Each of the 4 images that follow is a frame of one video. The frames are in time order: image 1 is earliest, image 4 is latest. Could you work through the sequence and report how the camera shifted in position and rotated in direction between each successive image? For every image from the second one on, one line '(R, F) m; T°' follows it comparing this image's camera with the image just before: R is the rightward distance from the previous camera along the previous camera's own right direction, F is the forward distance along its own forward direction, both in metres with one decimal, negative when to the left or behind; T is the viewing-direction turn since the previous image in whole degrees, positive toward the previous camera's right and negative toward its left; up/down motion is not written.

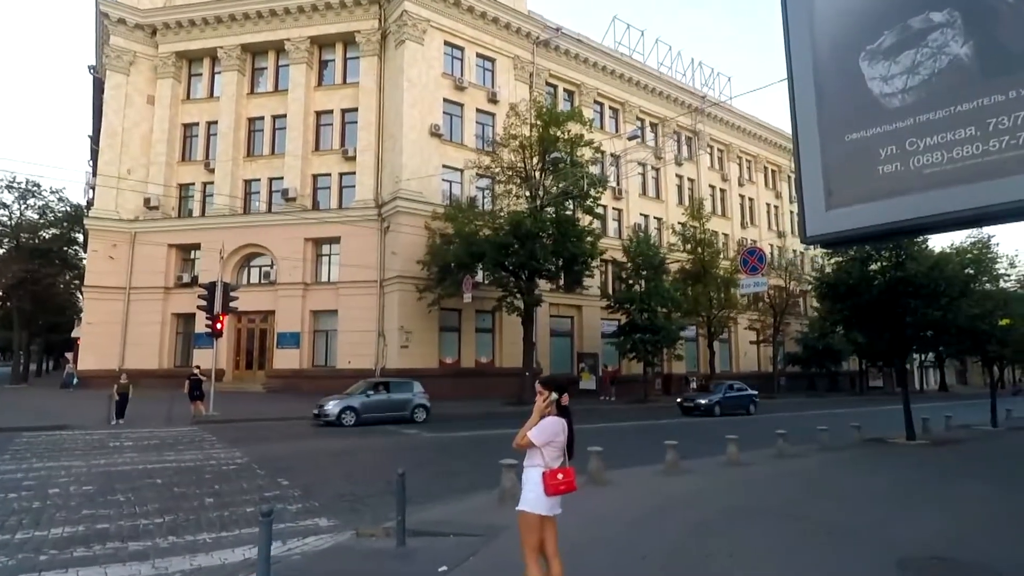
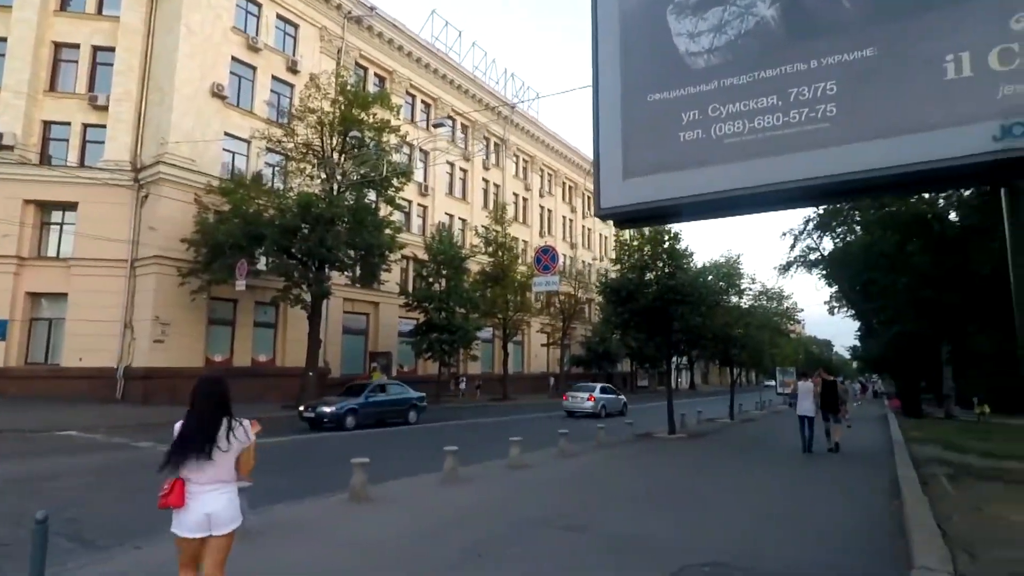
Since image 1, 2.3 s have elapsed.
(-0.1, +1.3) m; +20°
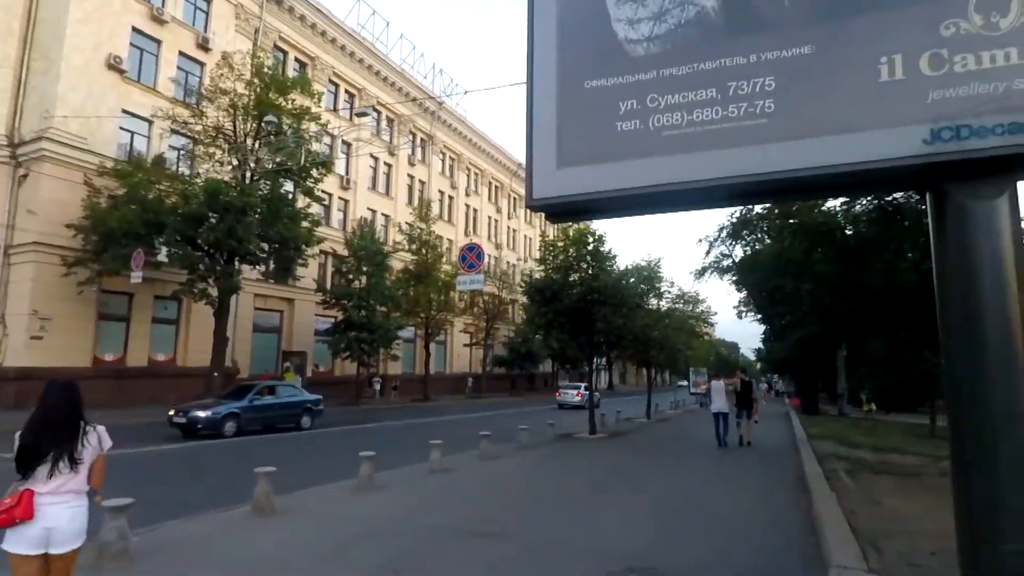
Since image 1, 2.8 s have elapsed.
(0.0, +0.4) m; +7°
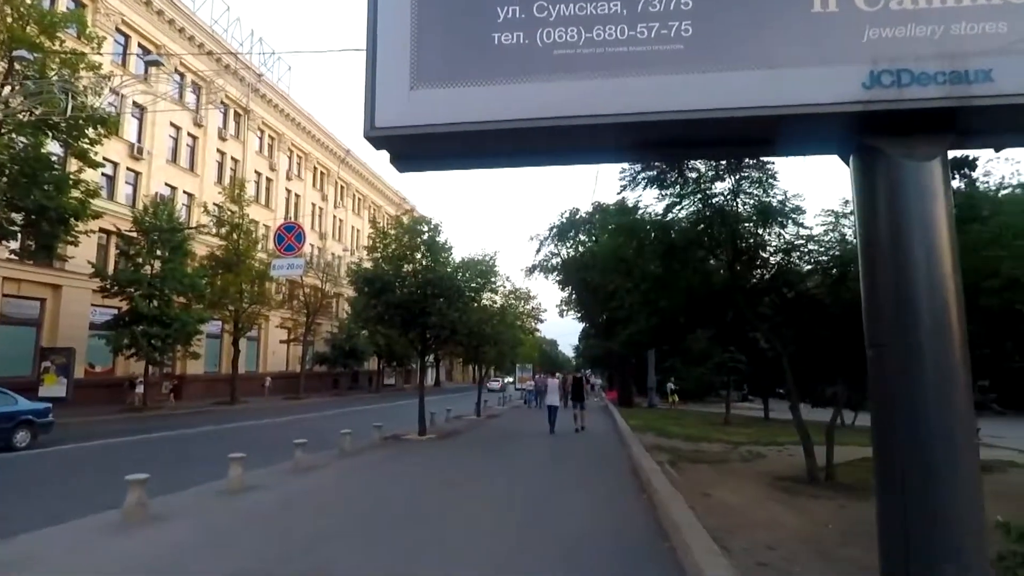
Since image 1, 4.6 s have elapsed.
(0.0, +1.2) m; +17°
